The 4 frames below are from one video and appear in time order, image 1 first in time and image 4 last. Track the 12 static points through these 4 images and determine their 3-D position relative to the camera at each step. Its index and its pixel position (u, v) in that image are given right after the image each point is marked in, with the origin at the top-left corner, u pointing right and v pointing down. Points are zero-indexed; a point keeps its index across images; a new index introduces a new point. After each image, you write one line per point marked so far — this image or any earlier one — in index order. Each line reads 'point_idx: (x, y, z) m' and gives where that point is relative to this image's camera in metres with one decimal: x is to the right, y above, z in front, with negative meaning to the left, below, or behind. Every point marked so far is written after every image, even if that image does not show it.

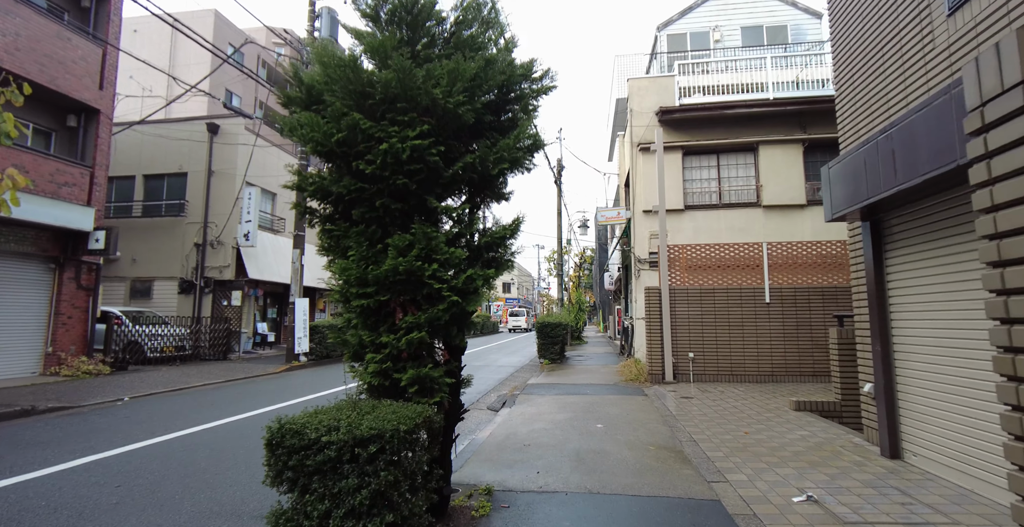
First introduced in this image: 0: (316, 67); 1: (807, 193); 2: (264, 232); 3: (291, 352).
0: (-1.3, +1.3, +3.1) m
1: (+7.8, +1.9, +12.4) m
2: (-9.2, +1.3, +16.9) m
3: (-6.9, -2.8, +14.5) m
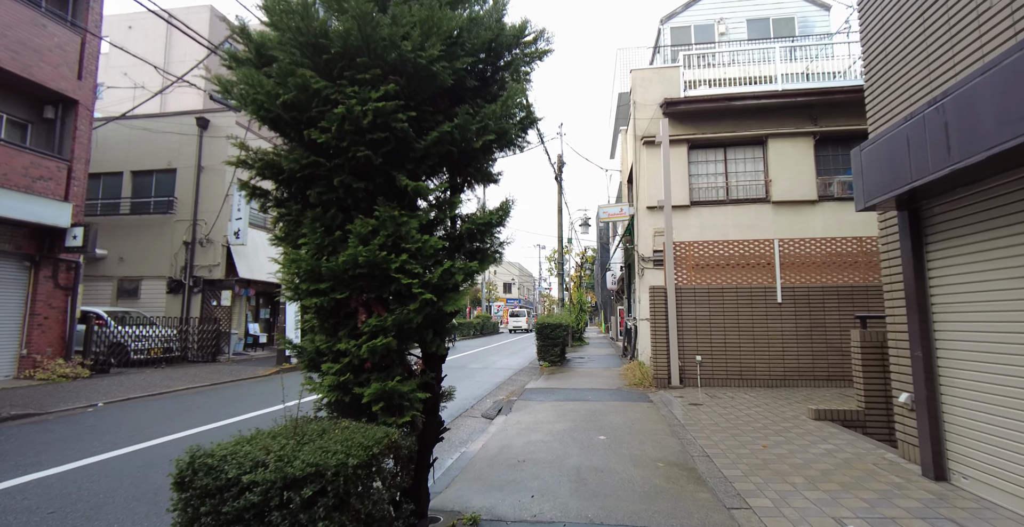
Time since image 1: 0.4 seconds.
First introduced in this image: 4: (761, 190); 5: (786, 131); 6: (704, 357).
0: (-1.4, +1.3, +2.6) m
1: (+7.8, +1.9, +11.9) m
2: (-9.2, +1.3, +16.4) m
3: (-6.9, -2.7, +14.0) m
4: (+6.5, +1.9, +12.2) m
5: (+7.0, +3.4, +11.9) m
6: (+3.8, -1.9, +9.2) m
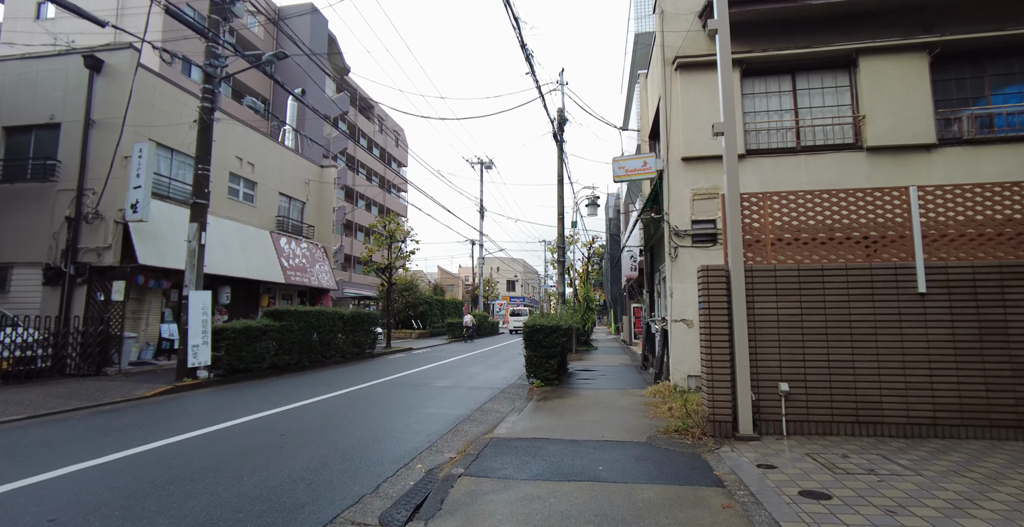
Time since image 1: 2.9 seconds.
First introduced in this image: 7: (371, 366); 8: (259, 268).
0: (-2.0, +1.8, -1.1) m
1: (+7.3, +2.3, +8.0) m
2: (-9.6, +1.8, +12.9) m
3: (-7.4, -2.3, +10.5) m
4: (+6.0, +2.4, +8.3) m
5: (+6.6, +3.8, +8.1) m
6: (+3.3, -1.4, +5.5) m
7: (-4.8, -3.5, +15.8) m
8: (-8.8, -0.2, +16.2) m
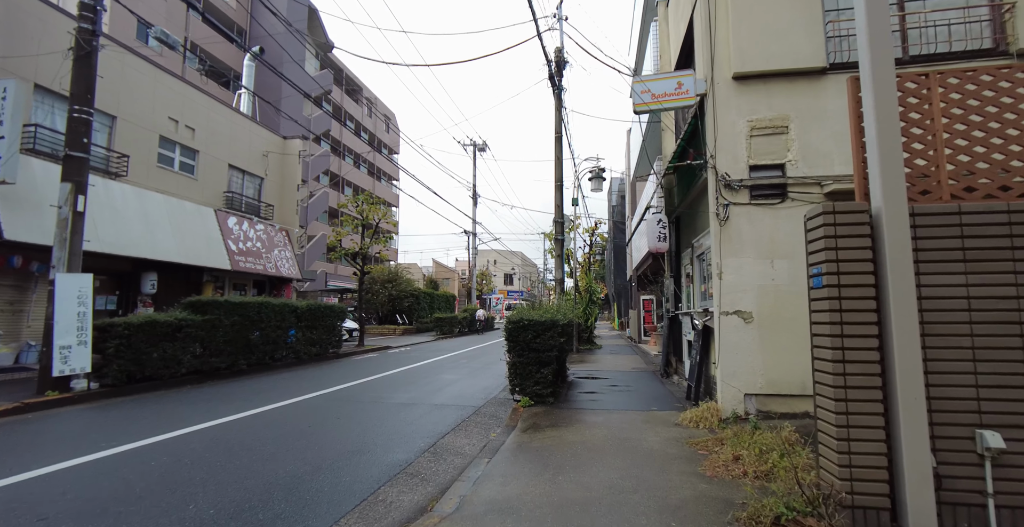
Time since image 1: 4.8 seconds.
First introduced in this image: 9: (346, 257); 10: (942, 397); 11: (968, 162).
0: (-2.3, +2.1, -3.9) m
1: (+7.0, +2.8, +5.3) m
2: (-9.9, +2.2, +10.1) m
3: (-7.7, -1.9, +7.7) m
4: (+5.7, +2.8, +5.6) m
5: (+6.2, +4.3, +5.3) m
6: (+3.0, -1.0, +2.8) m
7: (-5.1, -3.0, +13.1) m
8: (-9.2, +0.3, +13.5) m
9: (-6.8, +0.3, +19.4) m
10: (+2.6, -0.8, +2.8) m
11: (+3.0, +0.7, +3.1) m
